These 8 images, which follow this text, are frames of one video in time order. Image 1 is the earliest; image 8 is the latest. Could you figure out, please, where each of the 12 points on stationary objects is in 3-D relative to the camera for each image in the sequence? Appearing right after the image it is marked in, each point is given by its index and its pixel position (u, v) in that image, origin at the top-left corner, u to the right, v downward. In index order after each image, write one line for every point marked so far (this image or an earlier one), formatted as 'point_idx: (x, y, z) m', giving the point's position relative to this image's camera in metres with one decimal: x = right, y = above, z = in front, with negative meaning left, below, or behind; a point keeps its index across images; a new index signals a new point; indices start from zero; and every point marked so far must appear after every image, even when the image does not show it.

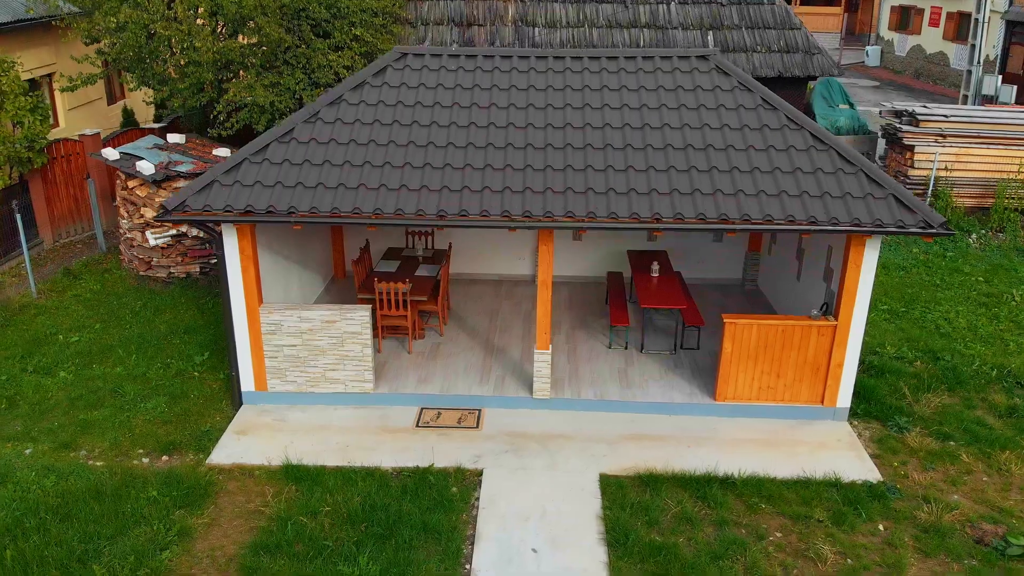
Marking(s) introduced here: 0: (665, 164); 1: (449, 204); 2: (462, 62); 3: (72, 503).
0: (+1.4, +1.1, +7.0) m
1: (-0.5, +0.7, +6.7) m
2: (-0.5, +2.4, +7.9) m
3: (-3.6, -1.8, +6.4) m
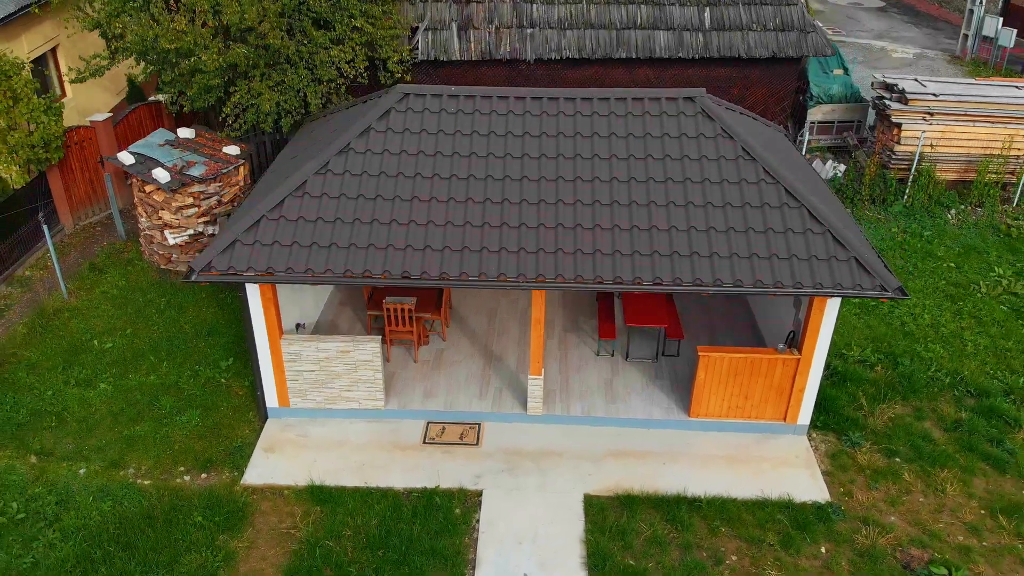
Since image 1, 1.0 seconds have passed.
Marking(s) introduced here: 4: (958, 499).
0: (+1.3, +0.6, +7.6) m
1: (-0.6, +0.2, +7.3) m
2: (-0.5, +2.0, +8.3) m
3: (-3.6, -2.3, +7.4) m
4: (+4.6, -2.2, +8.1) m
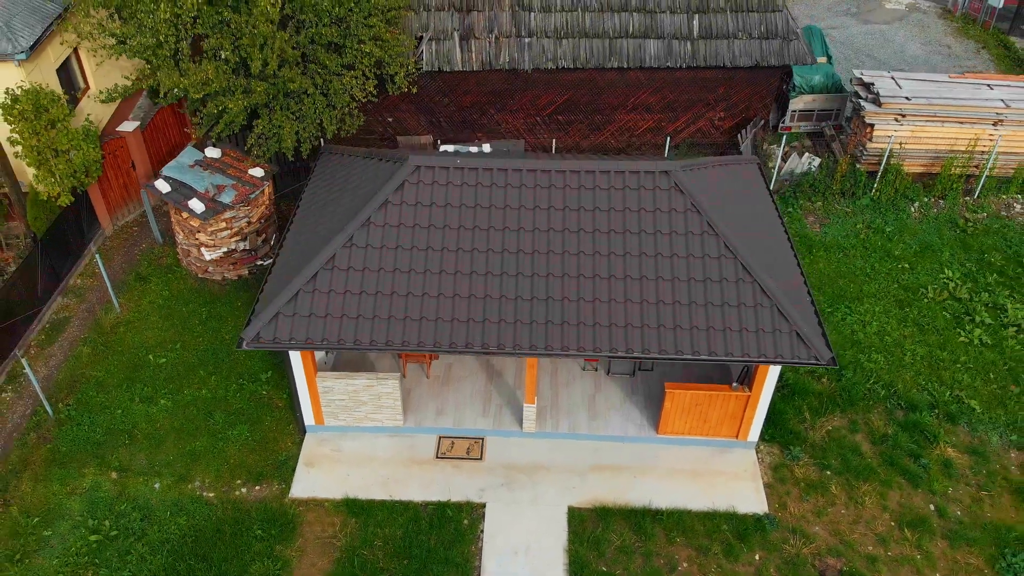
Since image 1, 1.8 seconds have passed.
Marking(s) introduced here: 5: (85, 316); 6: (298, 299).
0: (+1.3, -0.1, +9.0) m
1: (-0.6, -0.6, +8.8) m
2: (-0.5, +1.4, +9.5) m
3: (-3.6, -3.0, +9.3) m
4: (+4.5, -2.8, +9.9) m
5: (-6.8, -0.5, +12.4) m
6: (-2.4, -0.1, +8.9) m
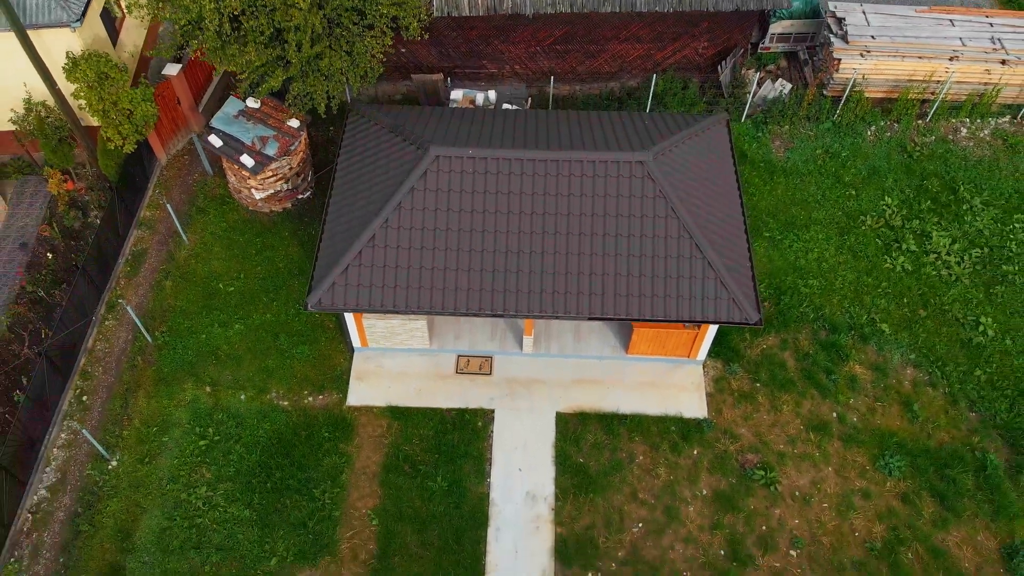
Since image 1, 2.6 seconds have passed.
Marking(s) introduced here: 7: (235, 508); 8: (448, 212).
0: (+1.3, +0.3, +11.5) m
1: (-0.6, -0.2, +11.5) m
2: (-0.5, +1.9, +11.6) m
3: (-3.6, -2.5, +12.5) m
4: (+4.6, -2.1, +13.1) m
5: (-6.7, +0.8, +15.0) m
6: (-2.4, +0.2, +11.5) m
7: (-4.2, -3.4, +12.0) m
8: (-0.9, +1.1, +11.6) m
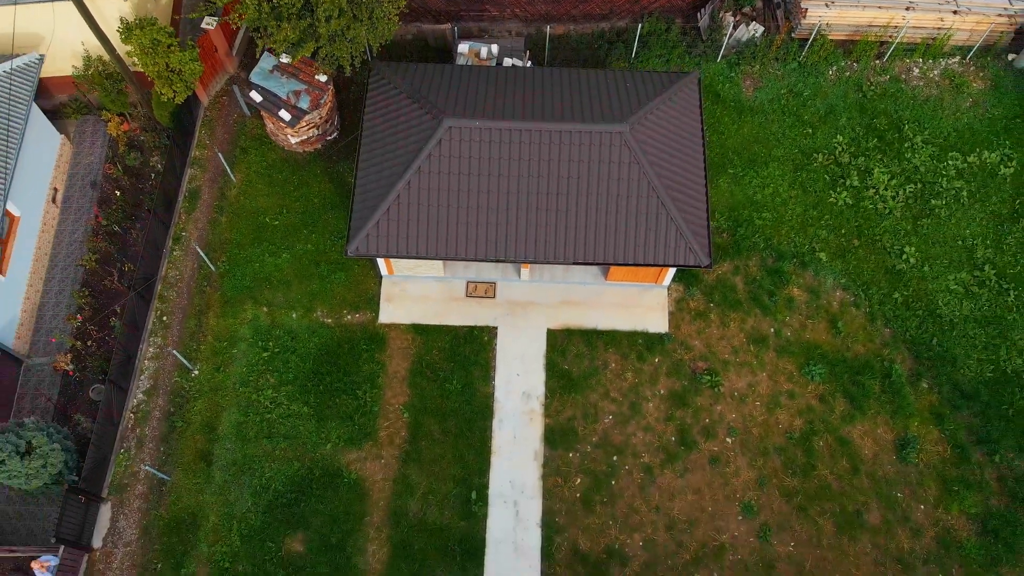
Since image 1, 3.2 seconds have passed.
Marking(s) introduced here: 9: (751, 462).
0: (+1.3, +1.2, +14.3) m
1: (-0.6, +0.7, +14.3) m
2: (-0.5, +2.8, +14.1) m
3: (-3.6, -1.3, +15.7) m
4: (+4.6, -0.9, +16.2) m
5: (-6.7, +2.3, +17.6) m
6: (-2.4, +1.2, +14.2) m
7: (-4.2, -2.3, +15.4) m
8: (-1.0, +2.0, +14.1) m
9: (+4.6, -3.4, +15.1) m
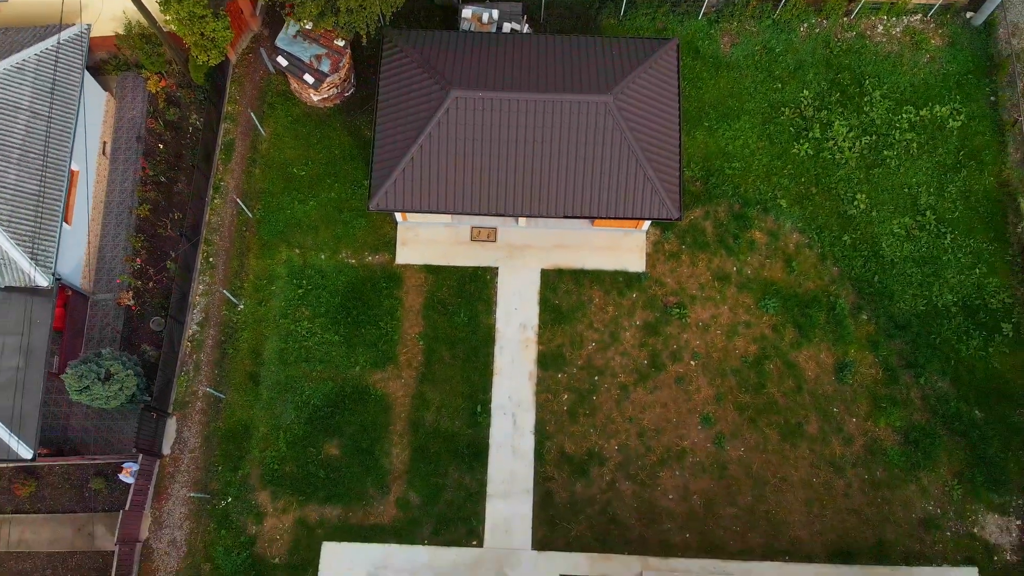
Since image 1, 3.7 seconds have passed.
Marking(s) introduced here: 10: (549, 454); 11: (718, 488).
0: (+1.3, +2.3, +16.6) m
1: (-0.6, +1.8, +16.7) m
2: (-0.6, +3.8, +16.2) m
3: (-3.6, 0.0, +18.4) m
4: (+4.5, +0.4, +18.7) m
5: (-6.8, +3.8, +19.7) m
6: (-2.4, +2.2, +16.5) m
7: (-4.2, -1.1, +18.1) m
8: (-1.0, +3.1, +16.4) m
9: (+4.6, -2.2, +18.0) m
10: (+0.8, -3.7, +17.5) m
11: (+4.6, -4.4, +17.4) m
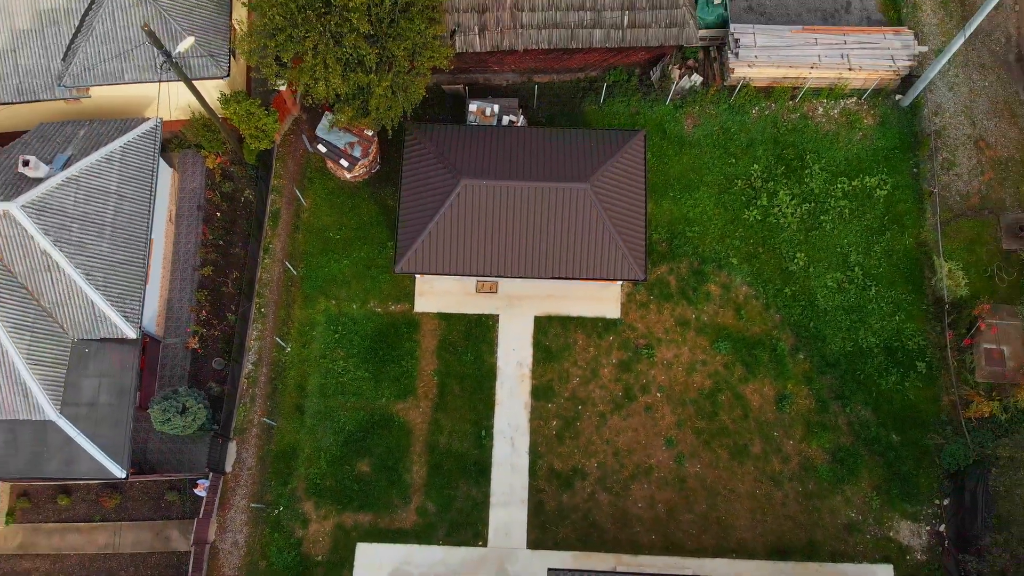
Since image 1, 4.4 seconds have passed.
0: (+1.2, +1.0, +20.6) m
1: (-0.7, +0.6, +20.6) m
2: (-0.6, +2.6, +20.2) m
3: (-3.7, -1.3, +22.3) m
4: (+4.5, -0.8, +22.7) m
5: (-6.8, +2.5, +23.8) m
6: (-2.5, +1.0, +20.5) m
7: (-4.3, -2.4, +22.1) m
8: (-1.1, +1.9, +20.4) m
9: (+4.5, -3.4, +21.9) m
10: (+0.8, -5.0, +21.4) m
11: (+4.5, -5.7, +21.2) m
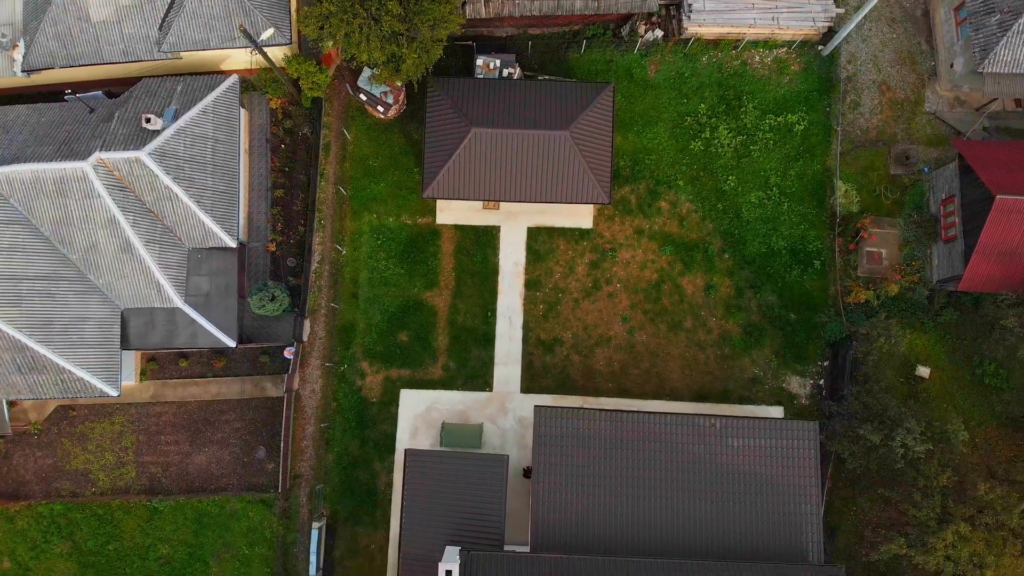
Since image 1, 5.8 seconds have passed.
0: (+1.1, +3.8, +27.7) m
1: (-0.8, +3.4, +27.9) m
2: (-0.7, +5.3, +27.1) m
3: (-3.8, +1.8, +29.8) m
4: (+4.4, +2.3, +30.0) m
5: (-6.9, +5.8, +30.7) m
6: (-2.6, +3.8, +27.7) m
7: (-4.4, +0.7, +29.7) m
8: (-1.2, +4.6, +27.4) m
9: (+4.4, -0.3, +29.7) m
10: (+0.7, -1.9, +29.5) m
11: (+4.5, -2.7, +29.4) m
